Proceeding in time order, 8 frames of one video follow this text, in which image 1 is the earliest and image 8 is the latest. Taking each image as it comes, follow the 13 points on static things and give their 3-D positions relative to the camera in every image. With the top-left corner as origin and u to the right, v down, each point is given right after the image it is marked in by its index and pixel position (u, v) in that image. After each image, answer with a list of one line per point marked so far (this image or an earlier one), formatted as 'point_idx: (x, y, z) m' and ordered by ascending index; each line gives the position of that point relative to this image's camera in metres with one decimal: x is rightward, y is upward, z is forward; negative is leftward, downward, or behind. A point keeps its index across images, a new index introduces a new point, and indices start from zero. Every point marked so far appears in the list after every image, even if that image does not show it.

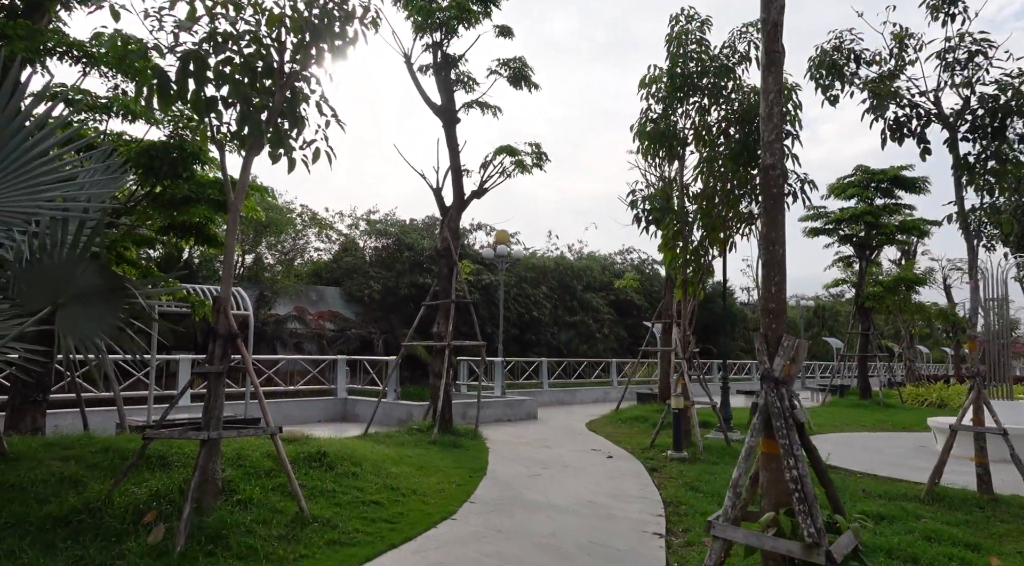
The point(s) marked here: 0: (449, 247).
0: (-0.9, +0.5, +10.0) m
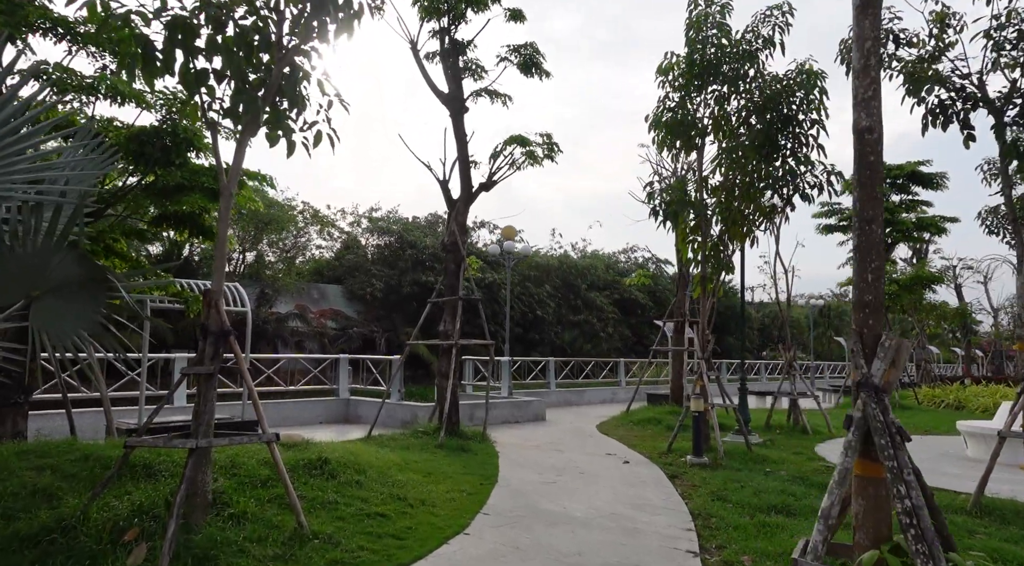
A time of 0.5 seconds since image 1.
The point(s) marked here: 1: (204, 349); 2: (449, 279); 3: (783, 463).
0: (-0.8, +0.6, +9.6) m
1: (-1.7, -0.4, +4.0) m
2: (-0.8, +0.1, +9.6) m
3: (+3.1, -2.0, +8.1) m
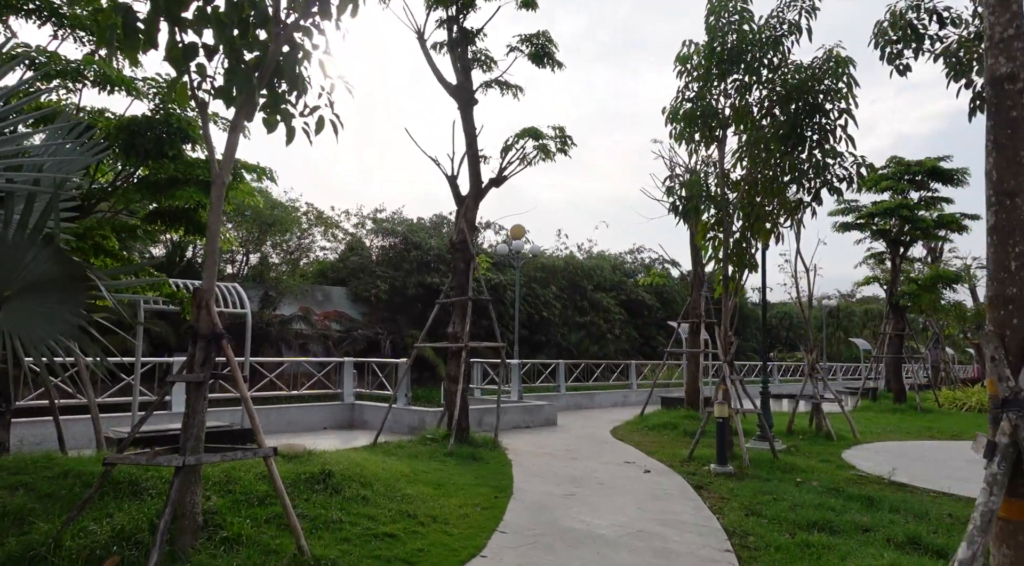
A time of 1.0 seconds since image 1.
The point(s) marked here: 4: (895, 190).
0: (-0.6, +0.6, +9.1) m
1: (-1.6, -0.4, +3.6) m
2: (-0.7, +0.1, +9.2) m
3: (+3.2, -2.0, +7.7) m
4: (+8.8, +2.1, +16.4) m
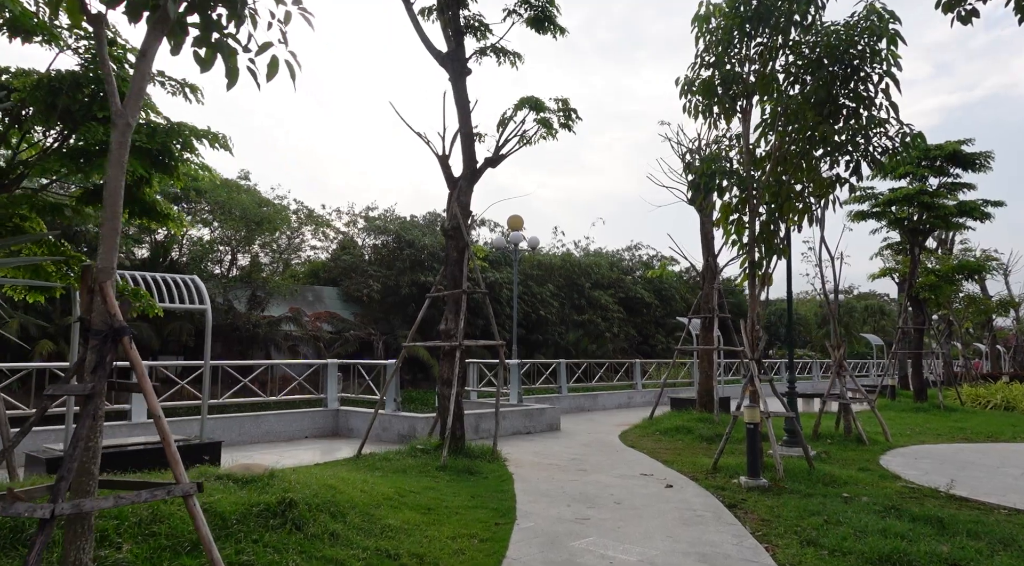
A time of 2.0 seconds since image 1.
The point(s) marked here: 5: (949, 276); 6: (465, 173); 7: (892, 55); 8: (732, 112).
0: (-0.6, +0.7, +8.2) m
1: (-1.6, -0.3, +2.7) m
2: (-0.7, +0.2, +8.2) m
3: (+3.2, -1.9, +6.8) m
4: (+8.7, +2.3, +15.5) m
5: (+9.8, +0.2, +16.1) m
6: (-0.5, +1.3, +8.4) m
7: (+3.8, +2.3, +7.2) m
8: (+2.5, +1.9, +8.2) m
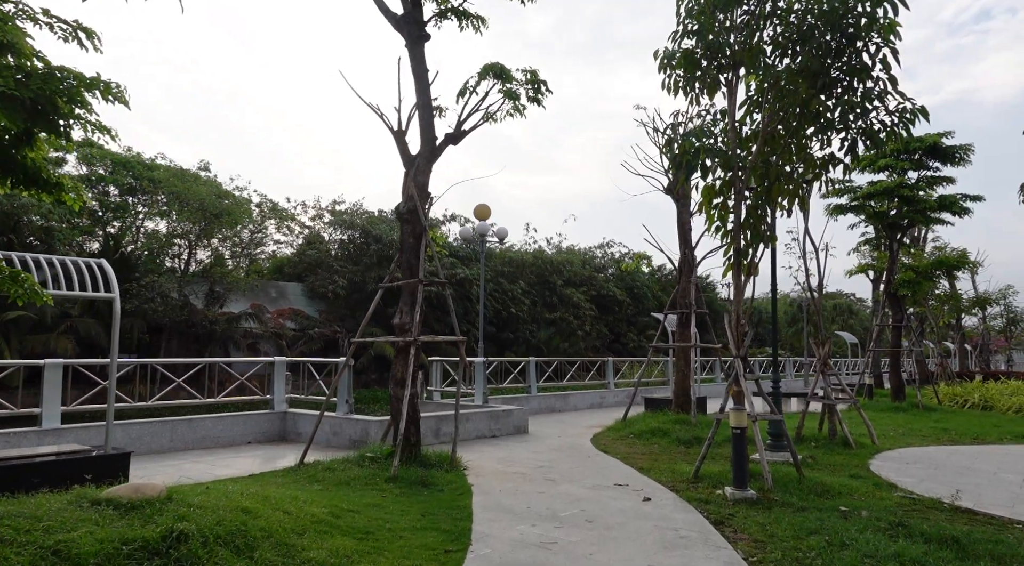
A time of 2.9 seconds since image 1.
0: (-1.0, +0.8, +7.4) m
1: (-1.8, -0.2, +1.8) m
2: (-1.1, +0.3, +7.4) m
3: (+2.9, -1.8, +6.1) m
4: (+8.0, +2.4, +15.1) m
5: (+9.0, +0.2, +15.7) m
6: (-0.9, +1.4, +7.6) m
7: (+3.4, +2.4, +6.5) m
8: (+2.1, +2.0, +7.5) m
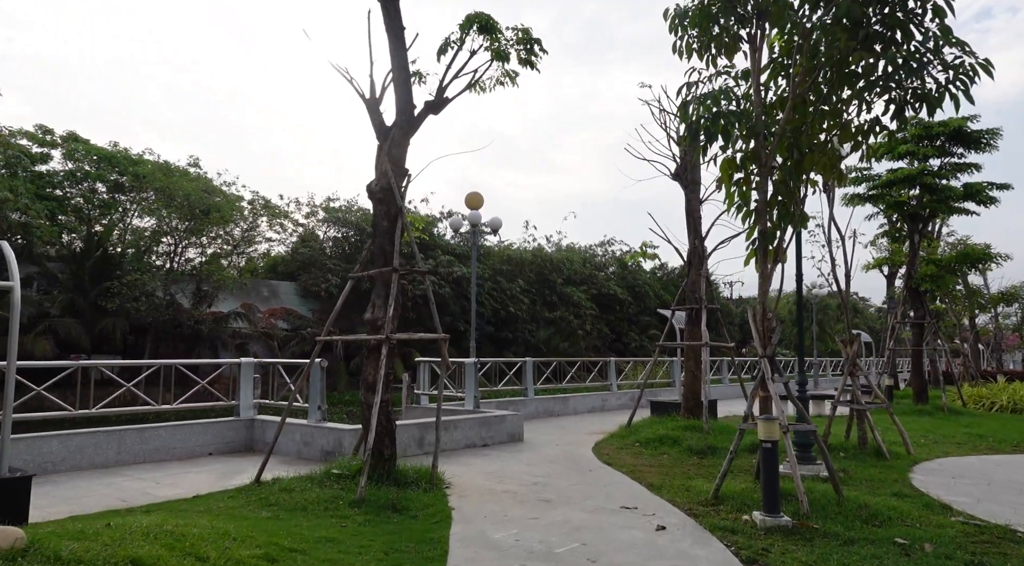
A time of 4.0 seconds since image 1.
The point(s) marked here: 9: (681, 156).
0: (-1.1, +0.9, +6.4) m
1: (-1.9, -0.1, +0.9) m
2: (-1.2, +0.4, +6.4) m
3: (+2.8, -1.7, +5.2) m
4: (+7.9, +2.5, +14.1) m
5: (+9.0, +0.3, +14.7) m
6: (-1.0, +1.5, +6.6) m
7: (+3.3, +2.5, +5.6) m
8: (+2.0, +2.1, +6.5) m
9: (+2.6, +1.9, +11.0) m
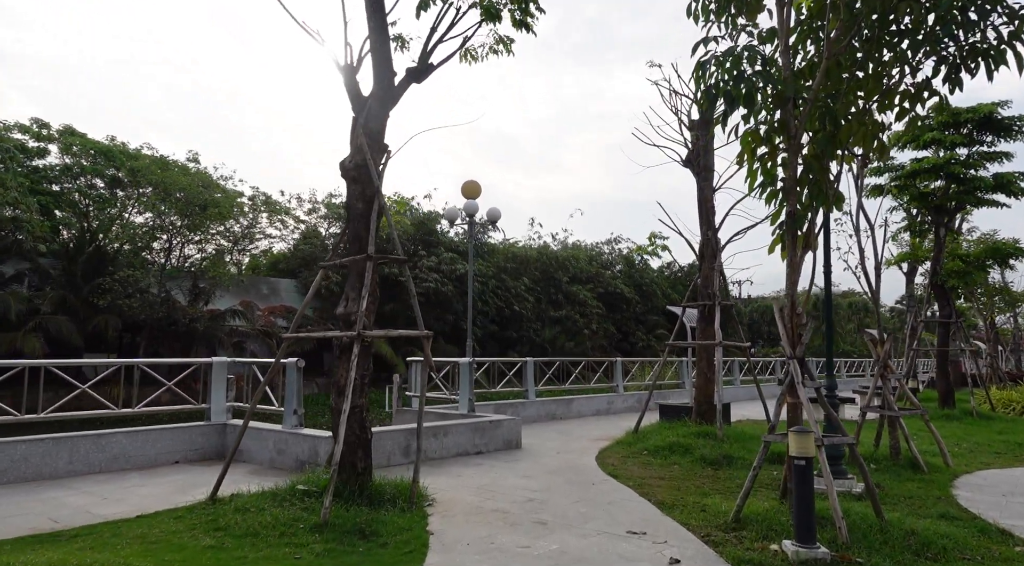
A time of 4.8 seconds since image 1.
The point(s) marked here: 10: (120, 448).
0: (-1.2, +0.9, +5.7) m
1: (-2.0, 0.0, +0.1) m
2: (-1.2, +0.4, +5.7) m
3: (+2.7, -1.6, +4.4) m
4: (+7.9, +2.6, +13.3) m
5: (+9.0, +0.4, +13.8) m
6: (-1.1, +1.6, +5.9) m
7: (+3.3, +2.5, +4.8) m
8: (+2.0, +2.2, +5.8) m
9: (+2.6, +2.0, +10.2) m
10: (-3.8, -1.6, +7.0) m
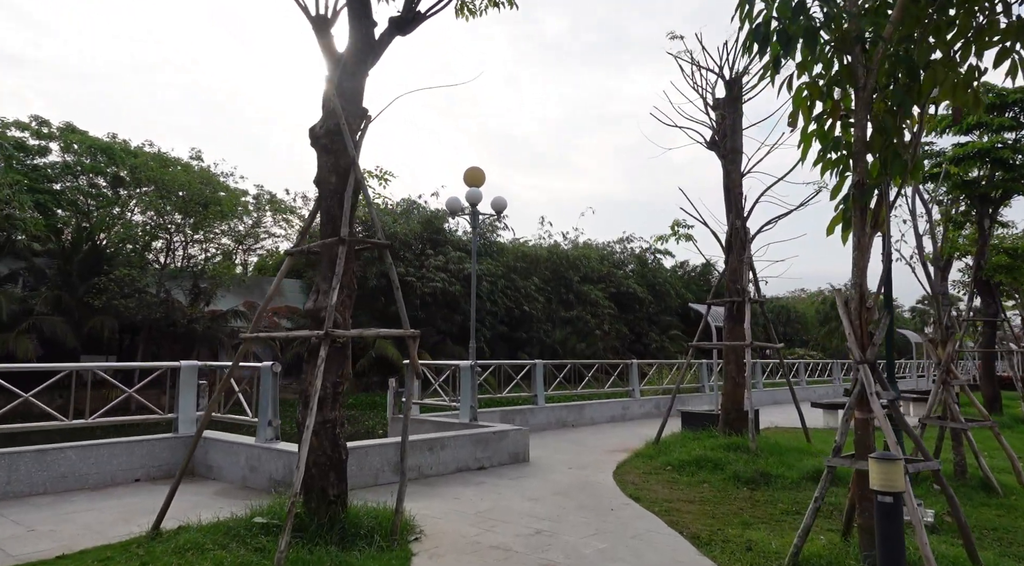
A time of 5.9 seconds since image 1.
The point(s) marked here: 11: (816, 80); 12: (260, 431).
0: (-1.1, +1.0, +4.7) m
1: (-2.0, +0.1, -0.8) m
2: (-1.2, +0.5, +4.8) m
3: (+2.7, -1.5, +3.4) m
4: (+8.1, +2.7, +12.2) m
5: (+9.1, +0.5, +12.8) m
6: (-1.1, +1.6, +4.9) m
7: (+3.3, +2.6, +3.8) m
8: (+2.0, +2.3, +4.8) m
9: (+2.7, +2.1, +9.2) m
10: (-3.8, -1.5, +6.1) m
11: (+1.8, +1.2, +4.3) m
12: (-2.3, -1.4, +6.6) m
